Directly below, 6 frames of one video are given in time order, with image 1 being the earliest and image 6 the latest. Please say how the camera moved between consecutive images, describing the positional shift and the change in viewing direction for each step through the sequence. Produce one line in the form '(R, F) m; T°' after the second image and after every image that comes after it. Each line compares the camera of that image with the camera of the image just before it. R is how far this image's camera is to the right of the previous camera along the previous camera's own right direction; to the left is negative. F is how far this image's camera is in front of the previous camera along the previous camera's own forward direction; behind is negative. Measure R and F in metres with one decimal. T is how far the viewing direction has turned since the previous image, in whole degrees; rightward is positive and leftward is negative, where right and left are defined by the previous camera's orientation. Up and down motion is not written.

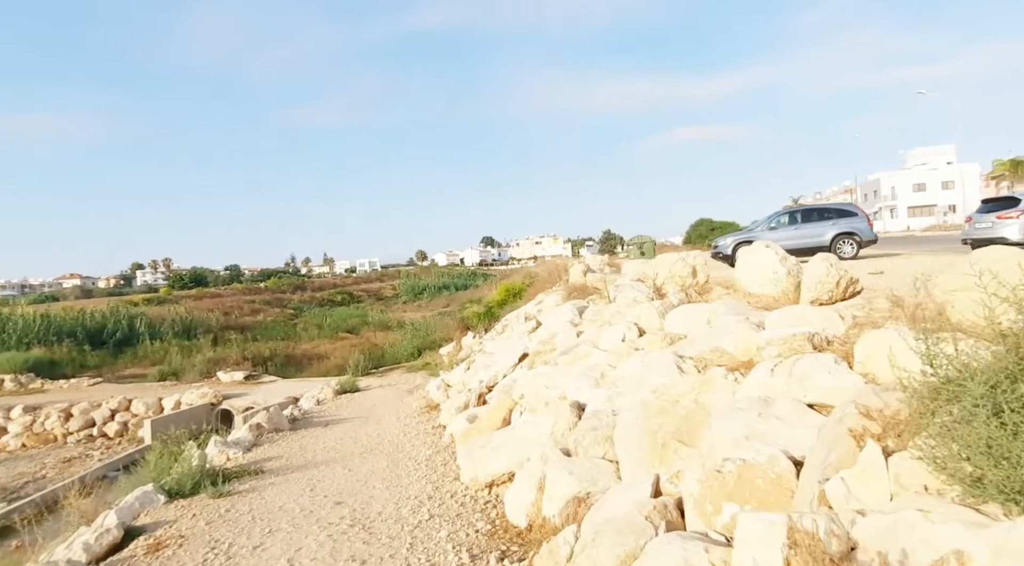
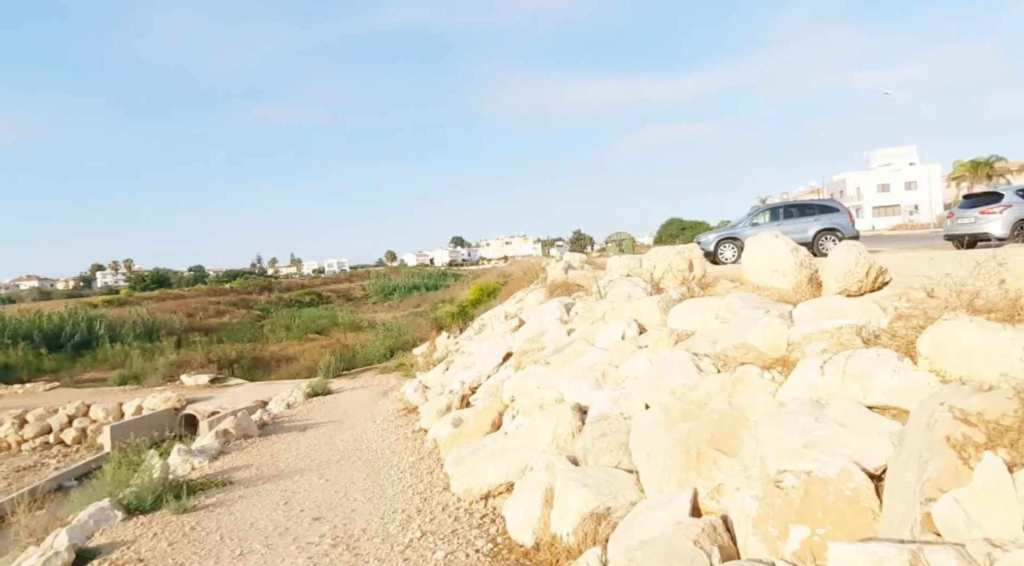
(-0.2, +0.5) m; +3°
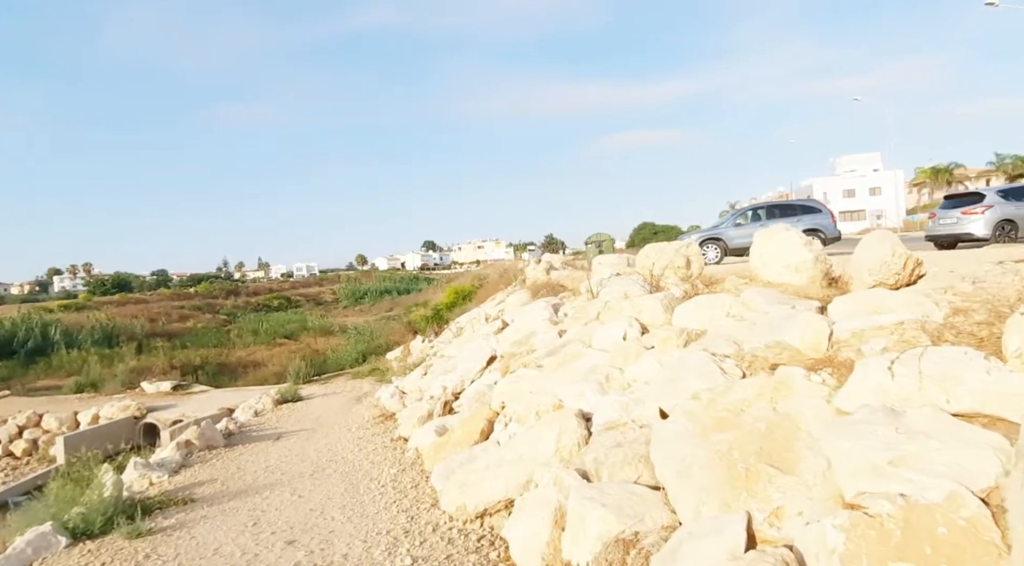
(-0.2, +0.5) m; +2°
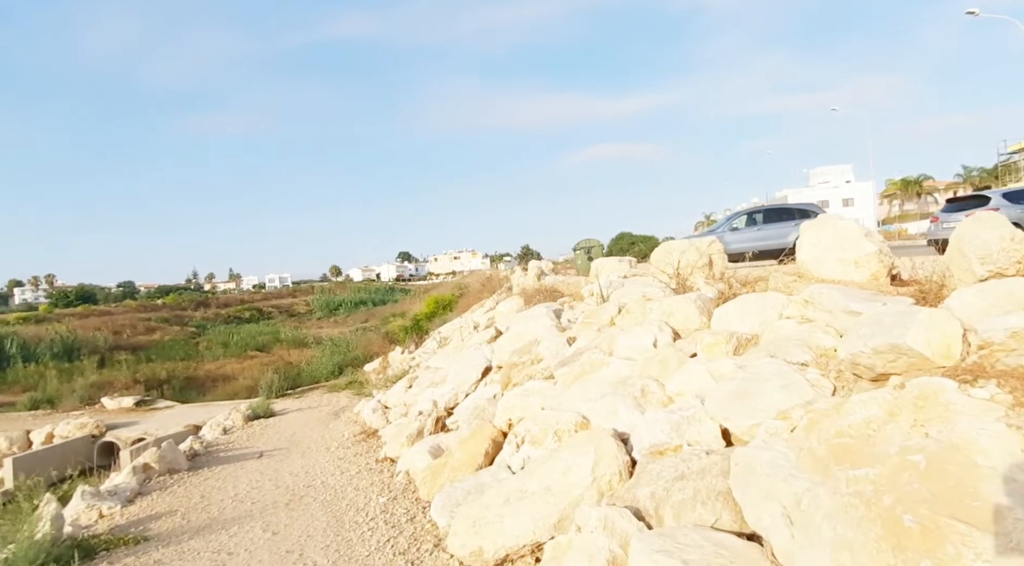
(-0.3, +0.8) m; +2°
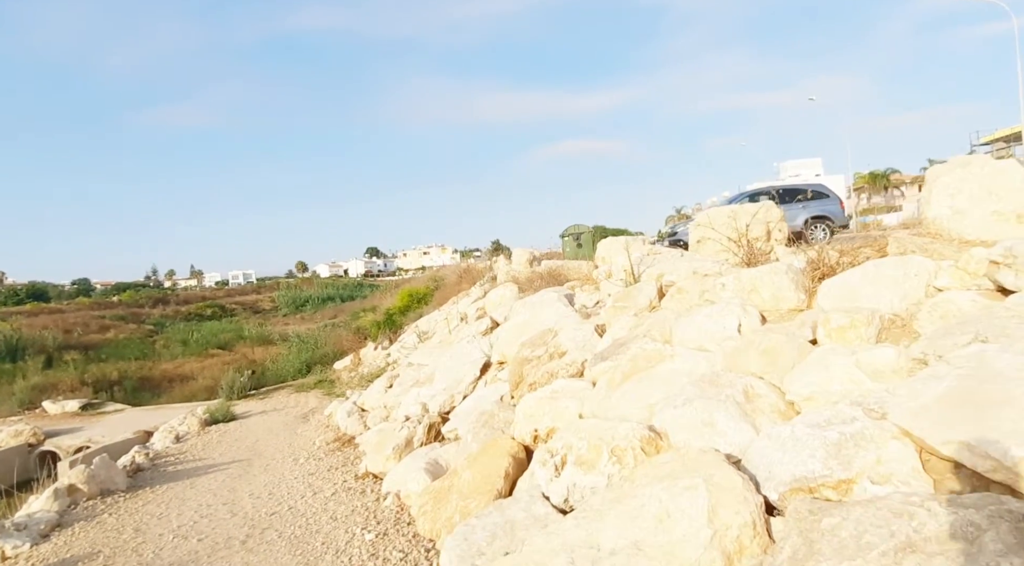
(-0.4, +1.3) m; +3°
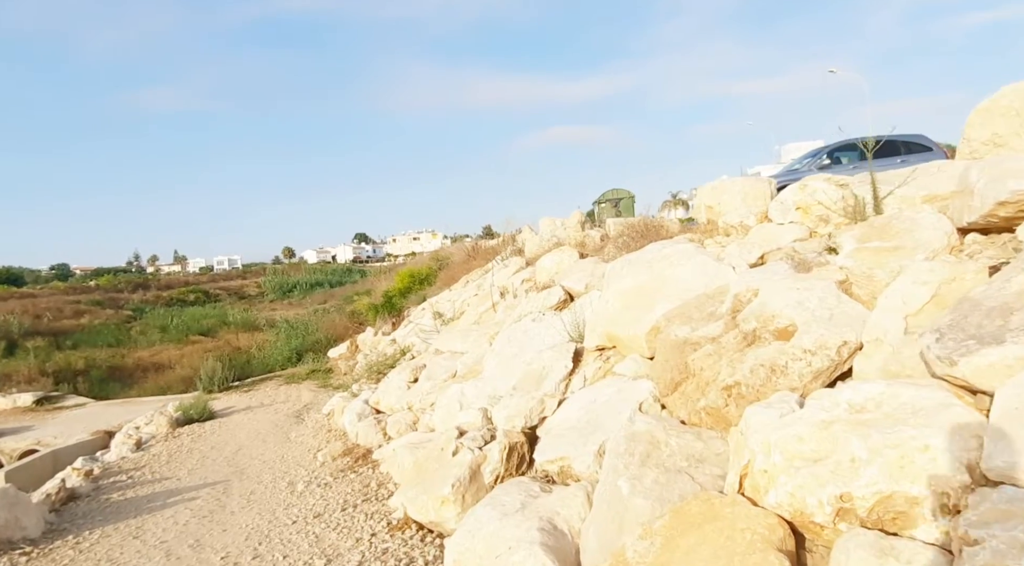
(-0.8, +2.4) m; +1°
